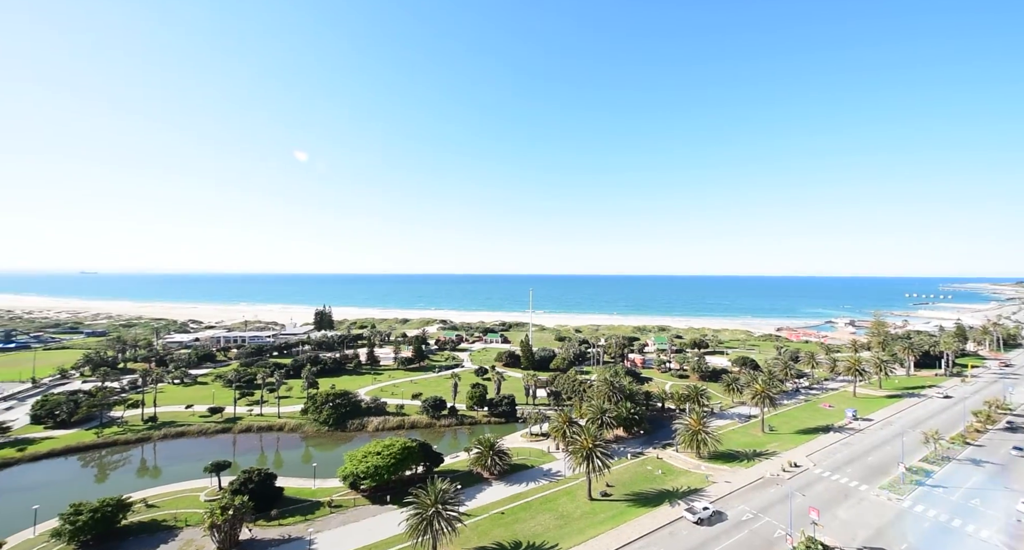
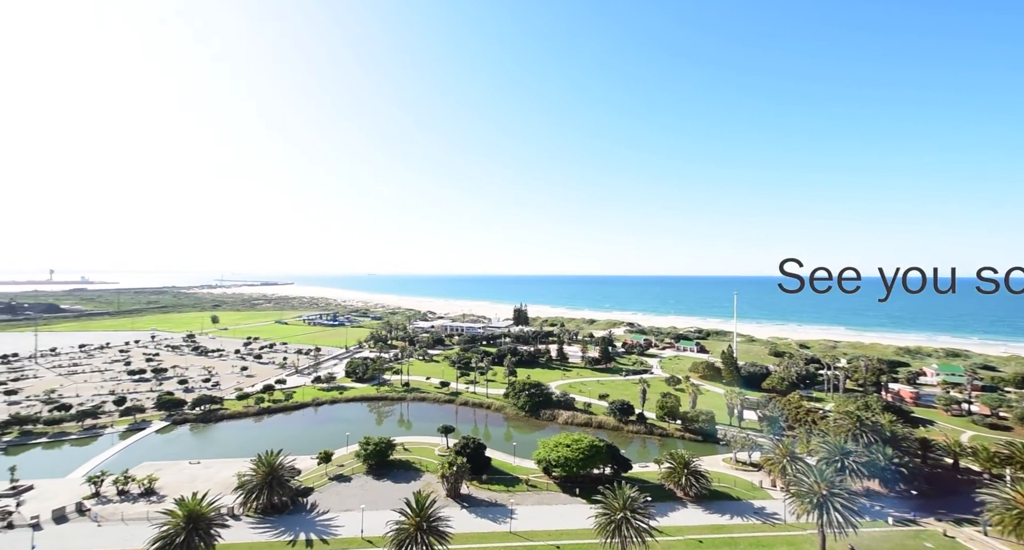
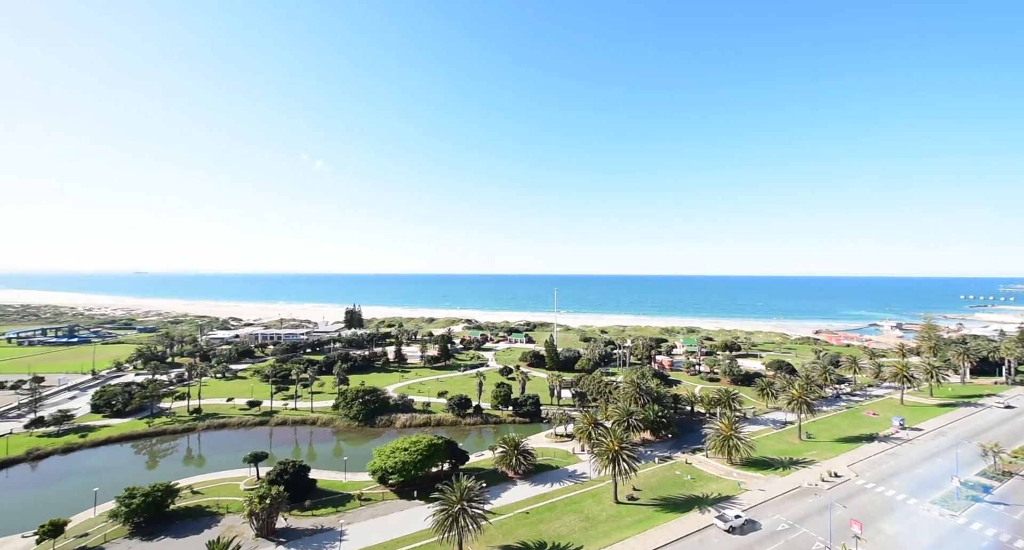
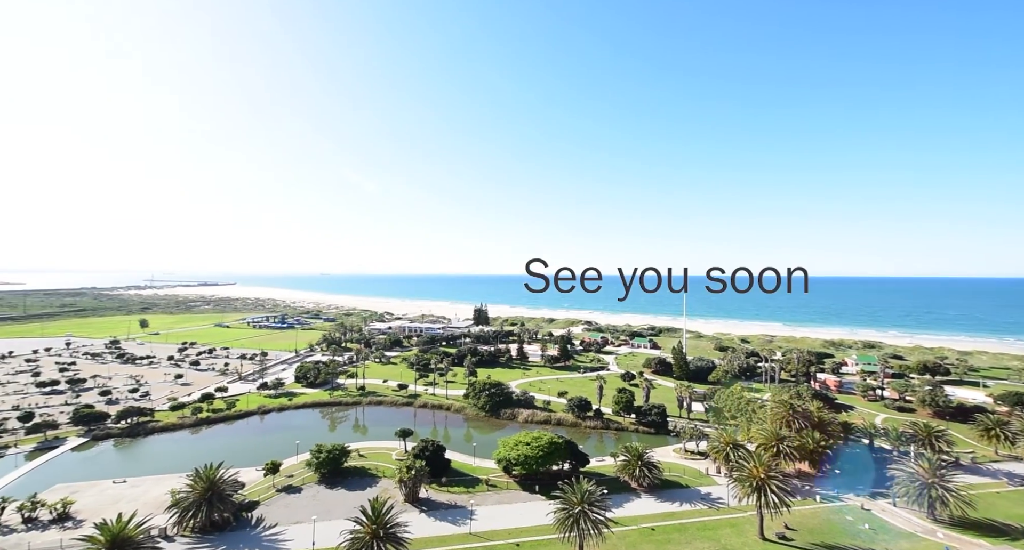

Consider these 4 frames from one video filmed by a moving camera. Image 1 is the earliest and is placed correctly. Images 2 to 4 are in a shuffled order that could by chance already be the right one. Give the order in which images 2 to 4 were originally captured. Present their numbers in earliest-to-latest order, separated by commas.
3, 4, 2
